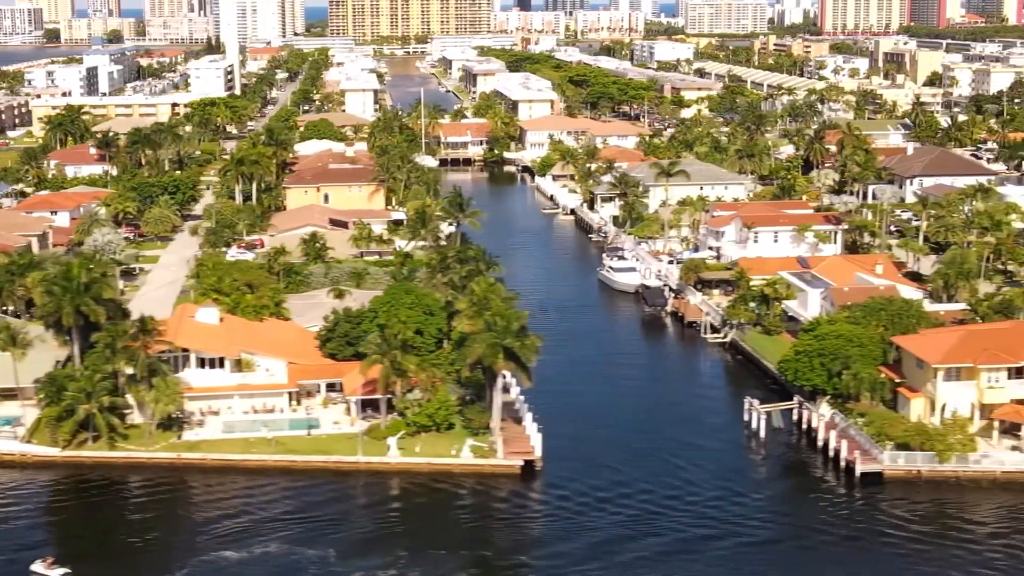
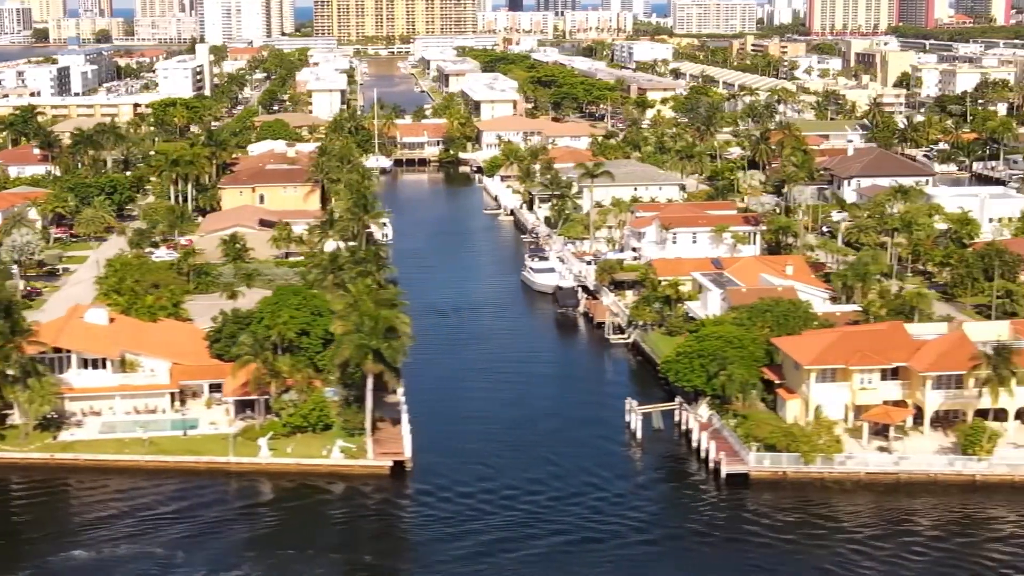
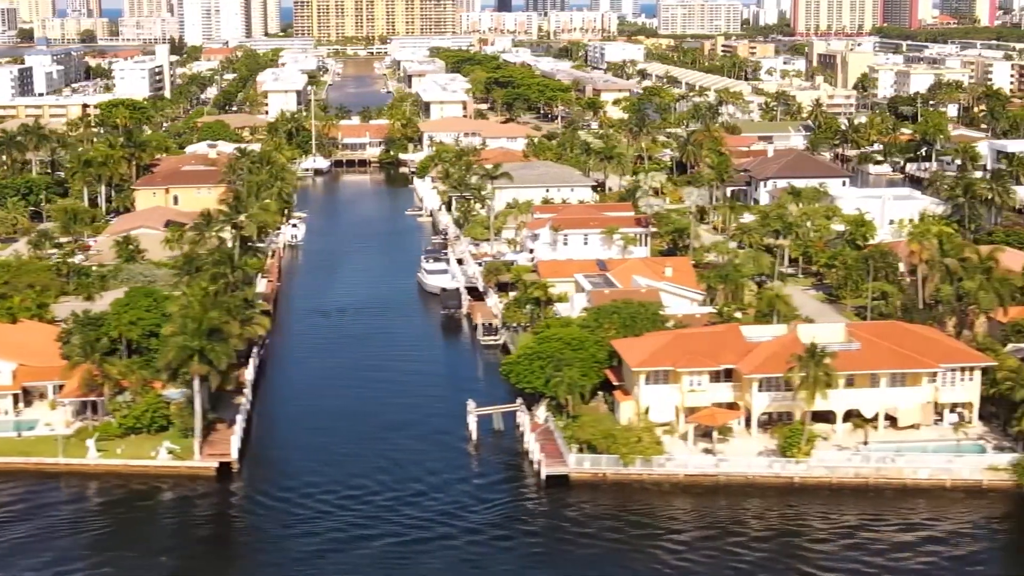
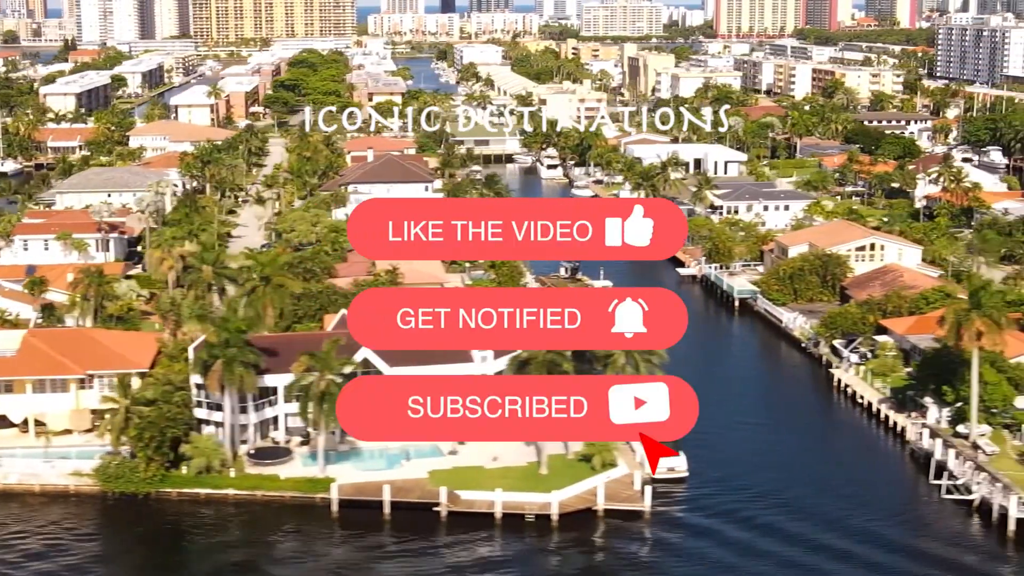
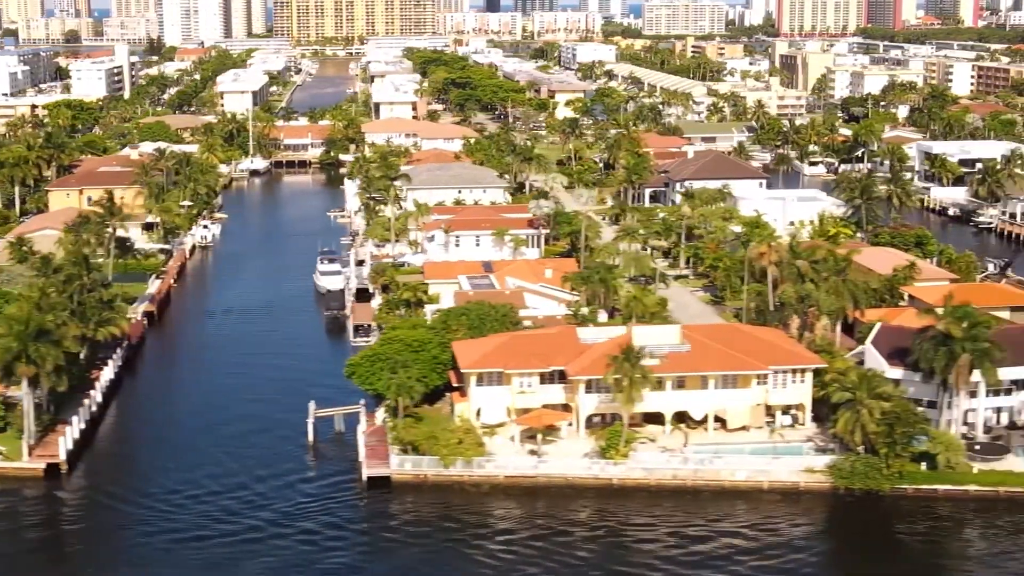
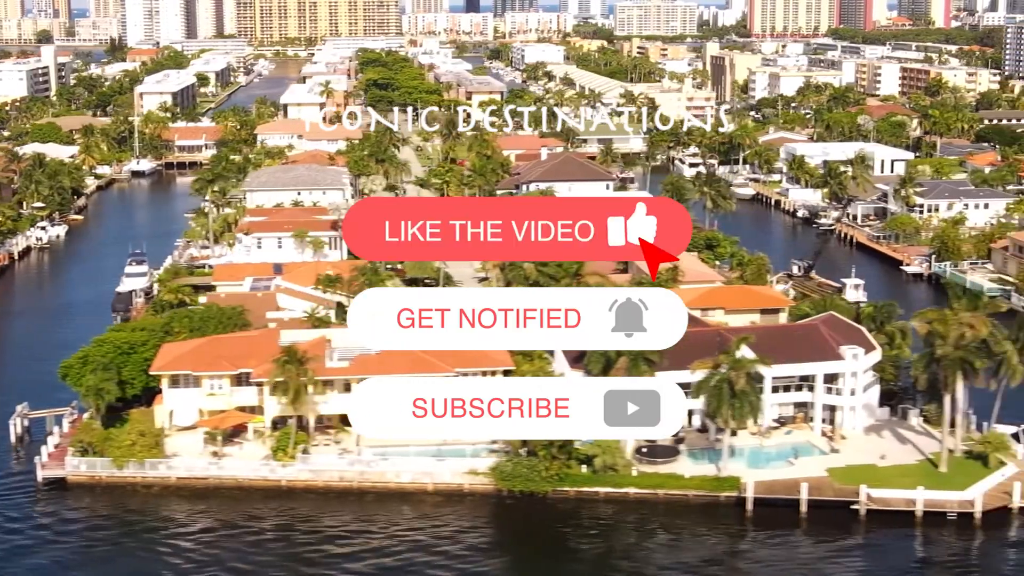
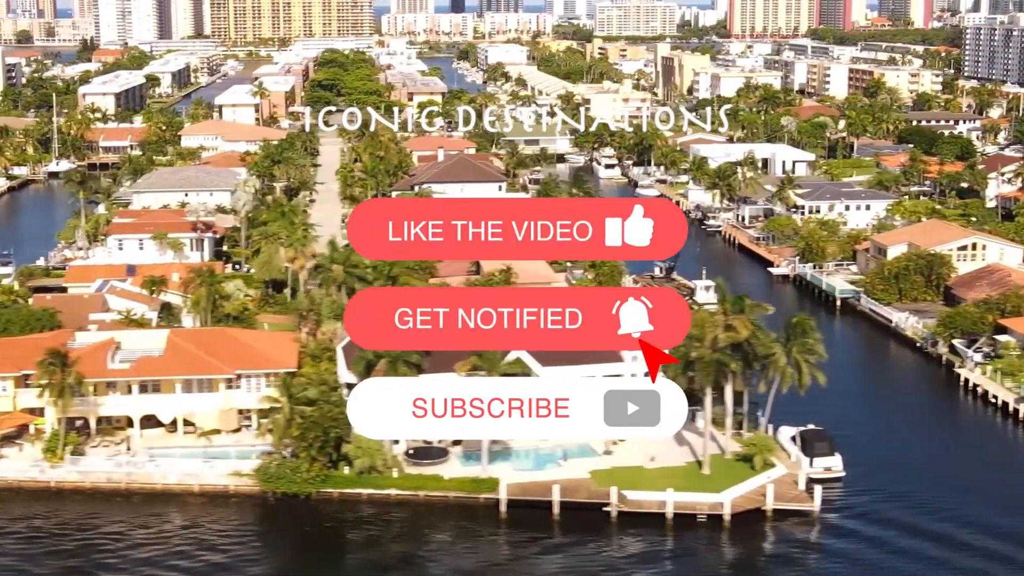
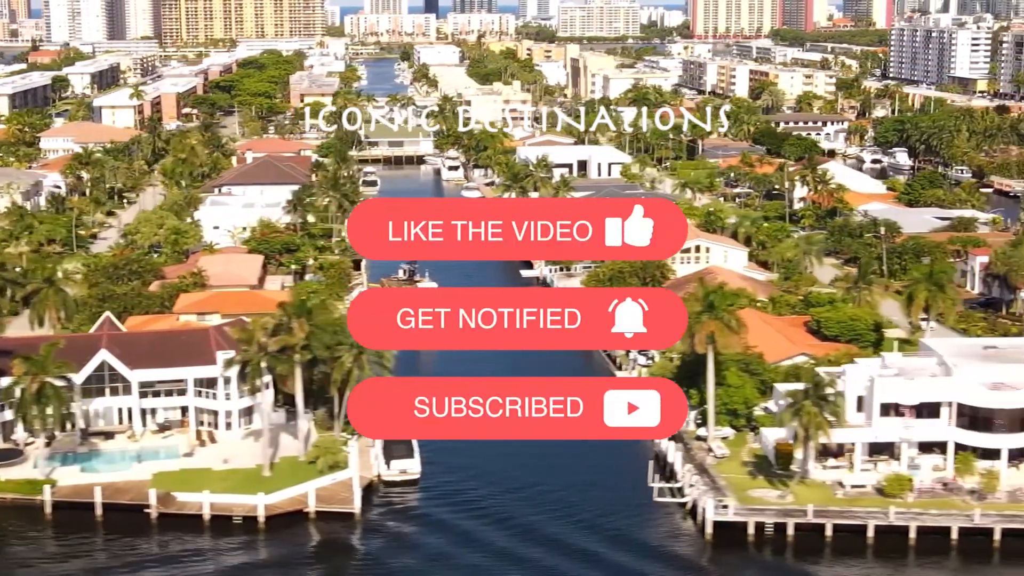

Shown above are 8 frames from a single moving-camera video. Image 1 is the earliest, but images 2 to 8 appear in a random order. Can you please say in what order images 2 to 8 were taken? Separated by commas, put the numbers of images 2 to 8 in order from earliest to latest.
2, 3, 5, 6, 7, 4, 8
